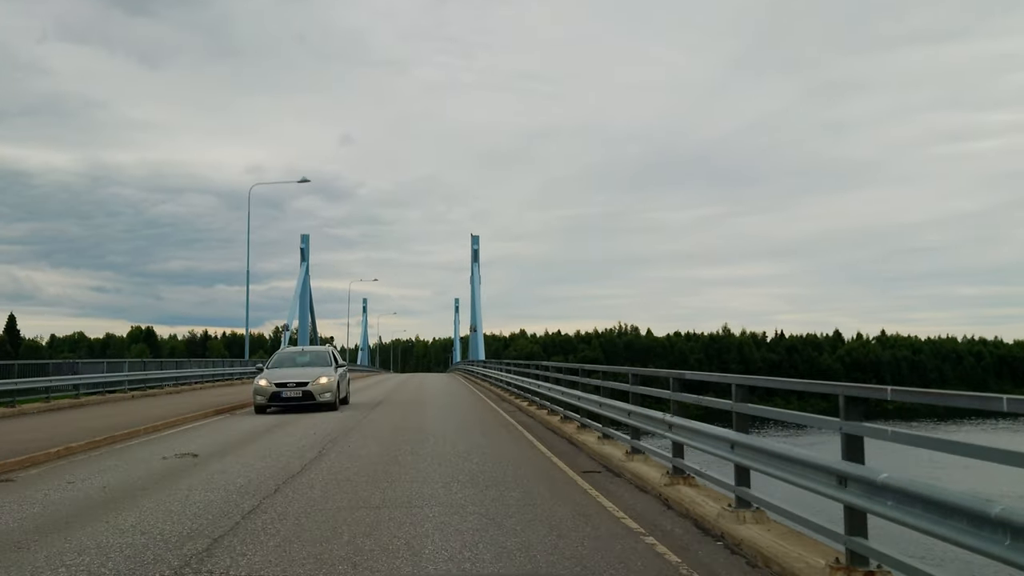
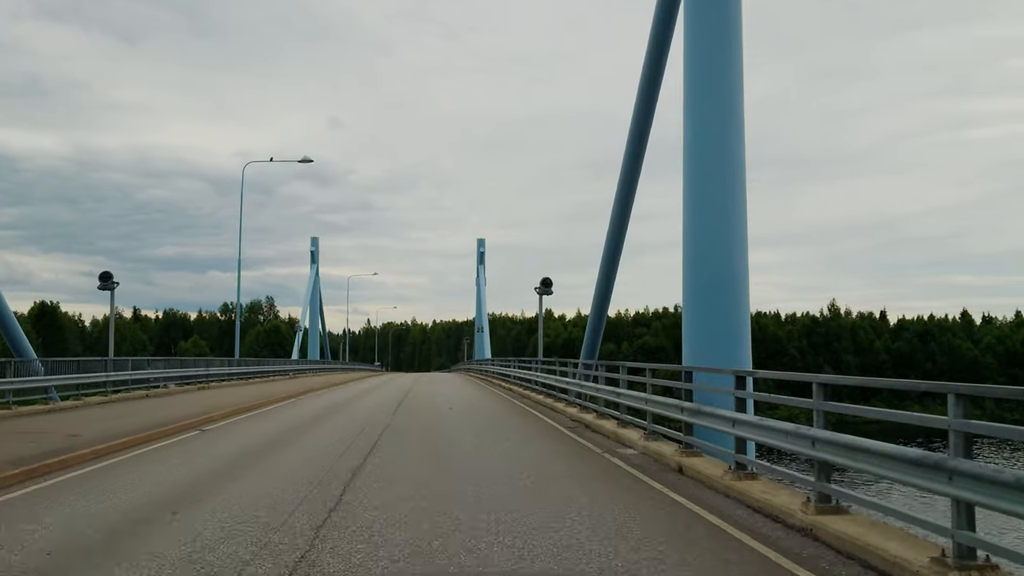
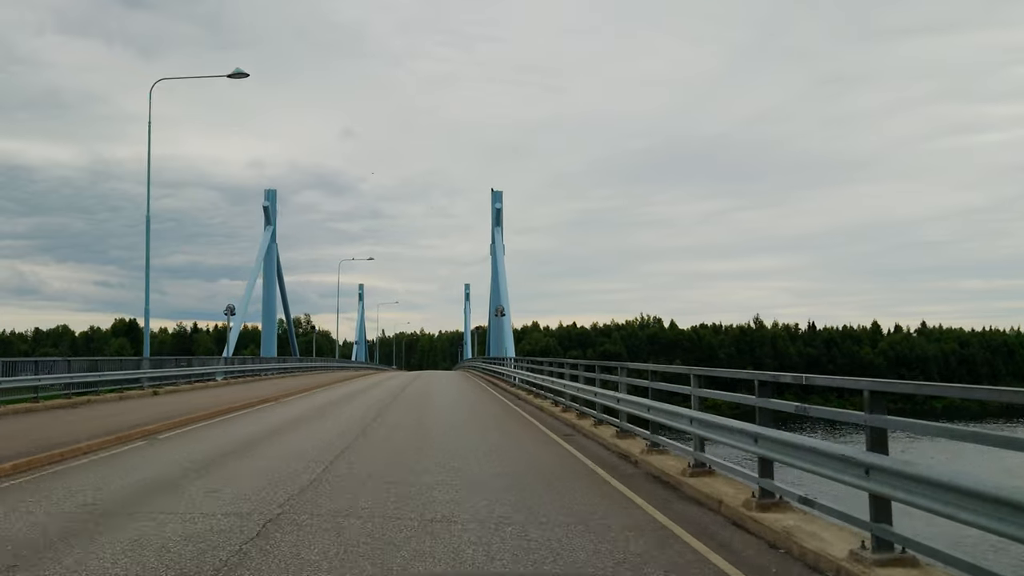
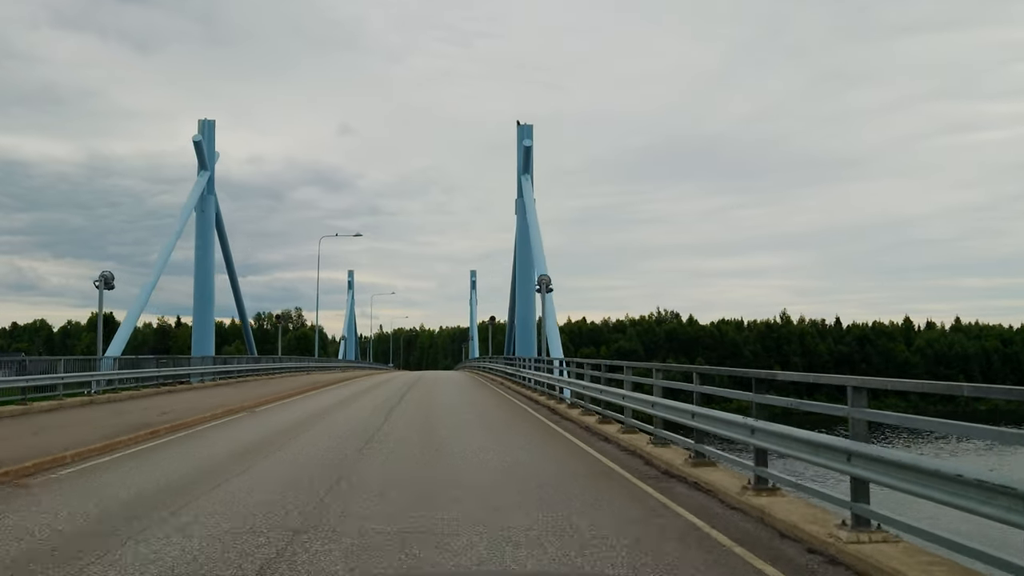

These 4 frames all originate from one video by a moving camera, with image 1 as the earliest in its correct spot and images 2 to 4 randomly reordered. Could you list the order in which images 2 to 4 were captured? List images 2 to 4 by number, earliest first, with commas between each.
3, 4, 2
